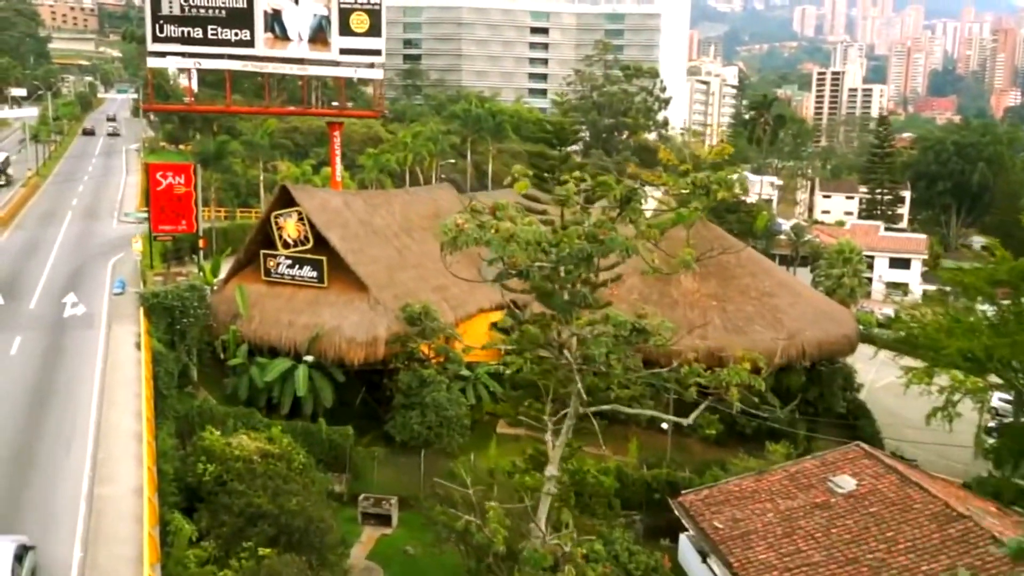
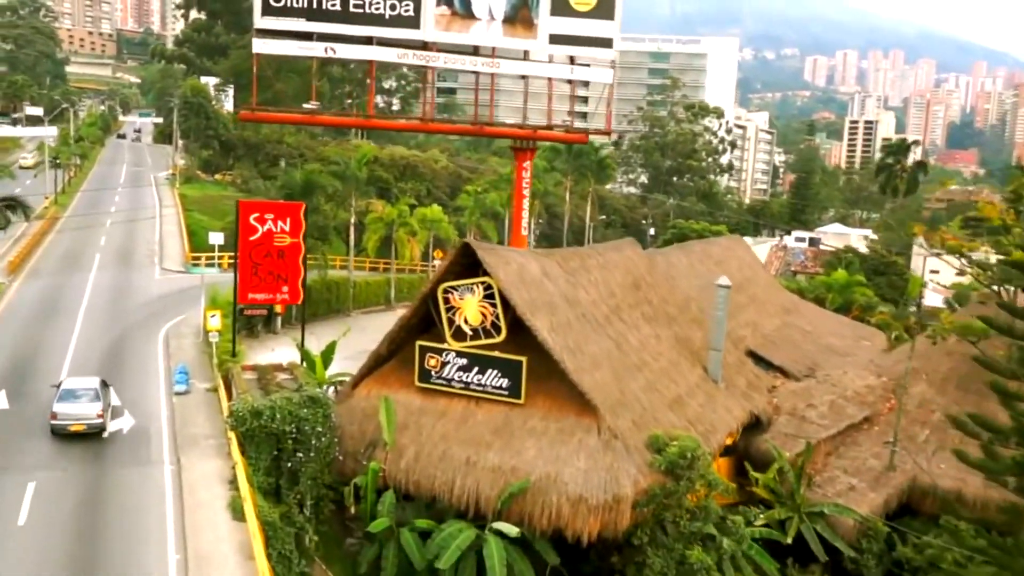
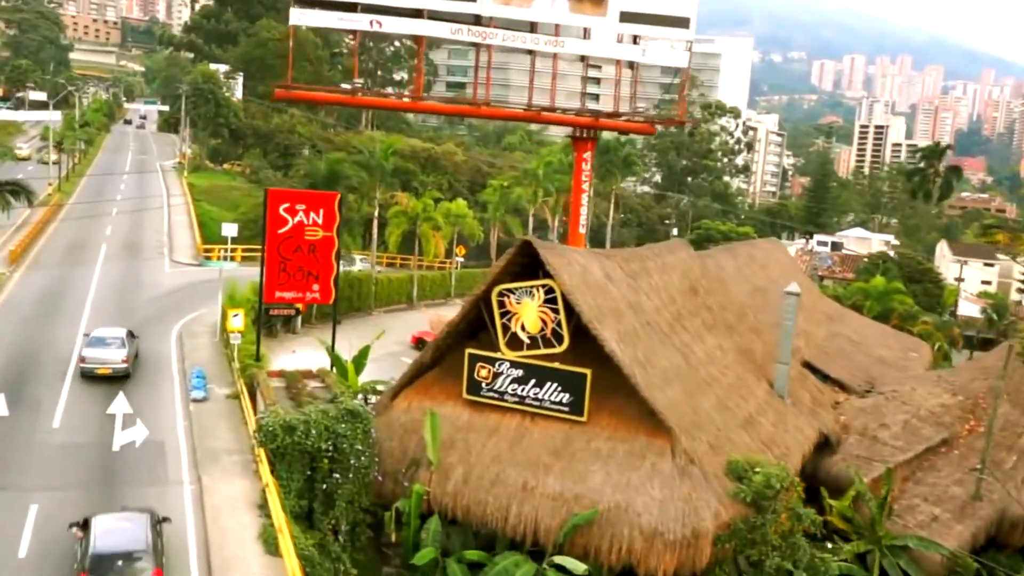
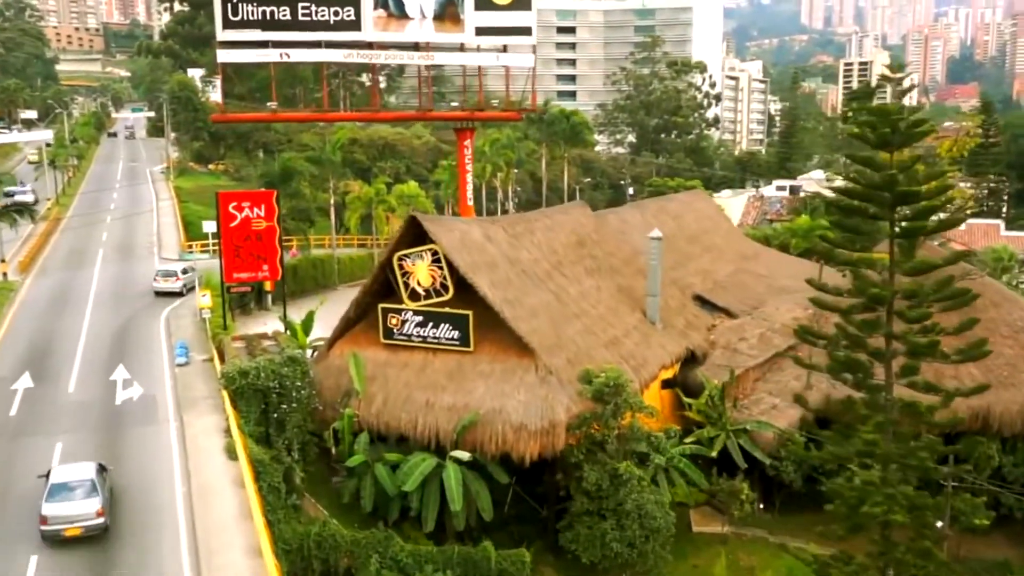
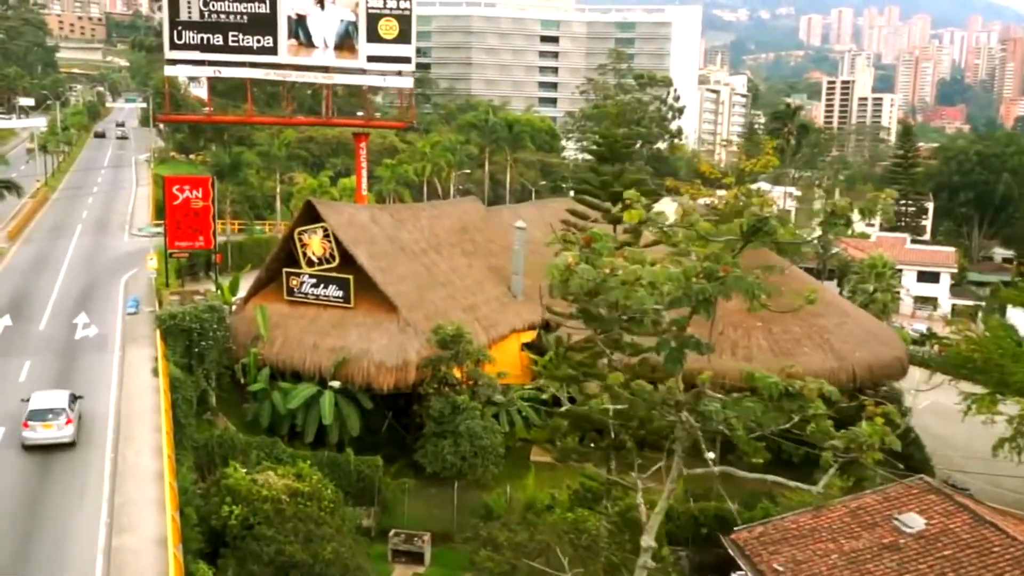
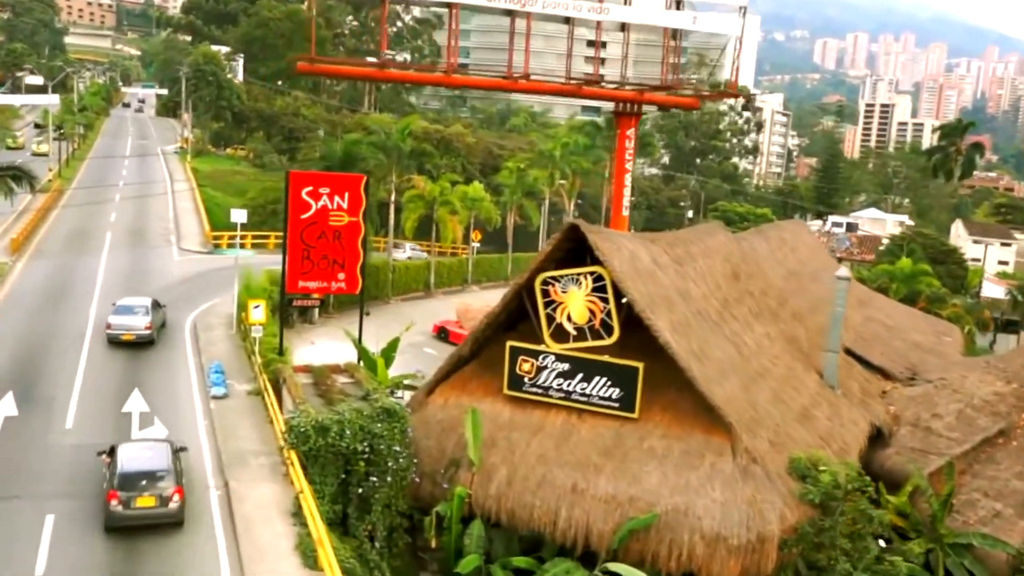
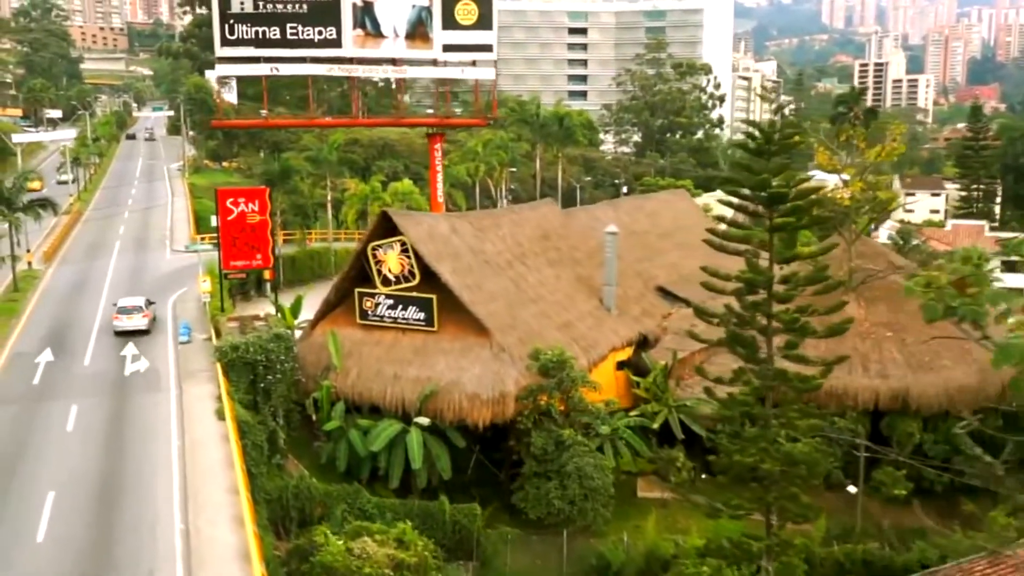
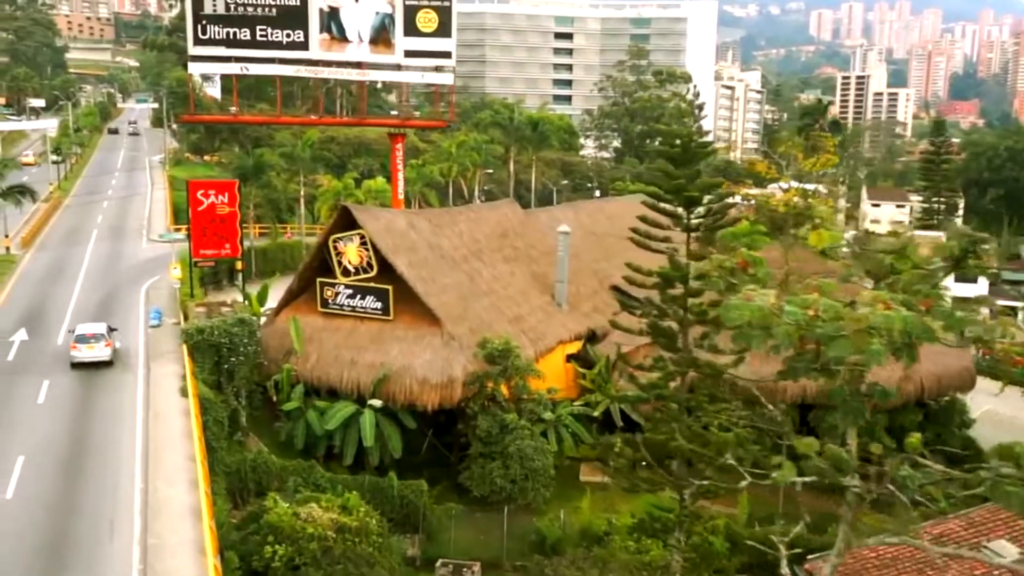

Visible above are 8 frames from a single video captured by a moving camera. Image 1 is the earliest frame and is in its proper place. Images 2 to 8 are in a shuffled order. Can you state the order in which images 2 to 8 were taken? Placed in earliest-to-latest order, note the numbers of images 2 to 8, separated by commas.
5, 8, 7, 4, 2, 3, 6
